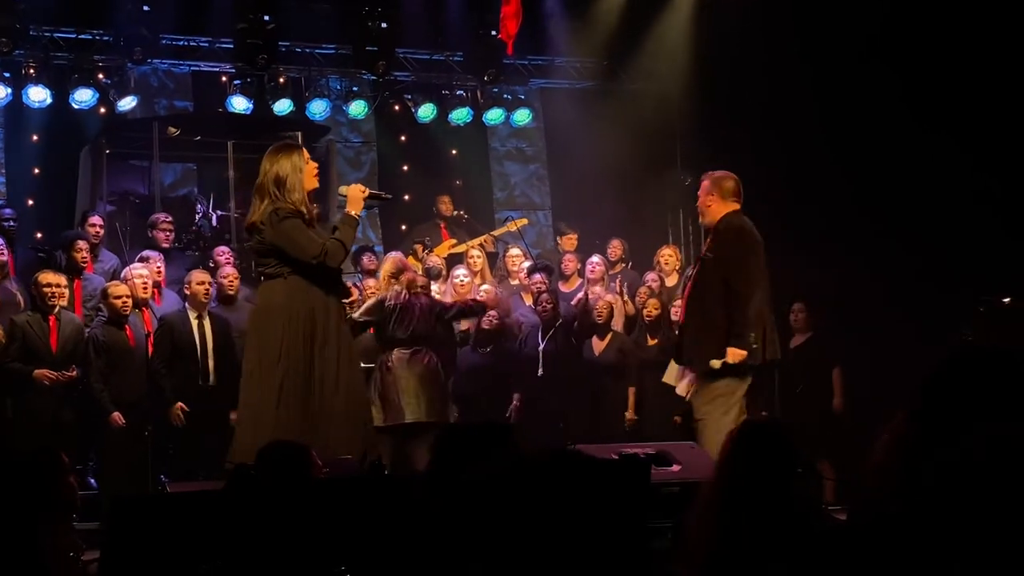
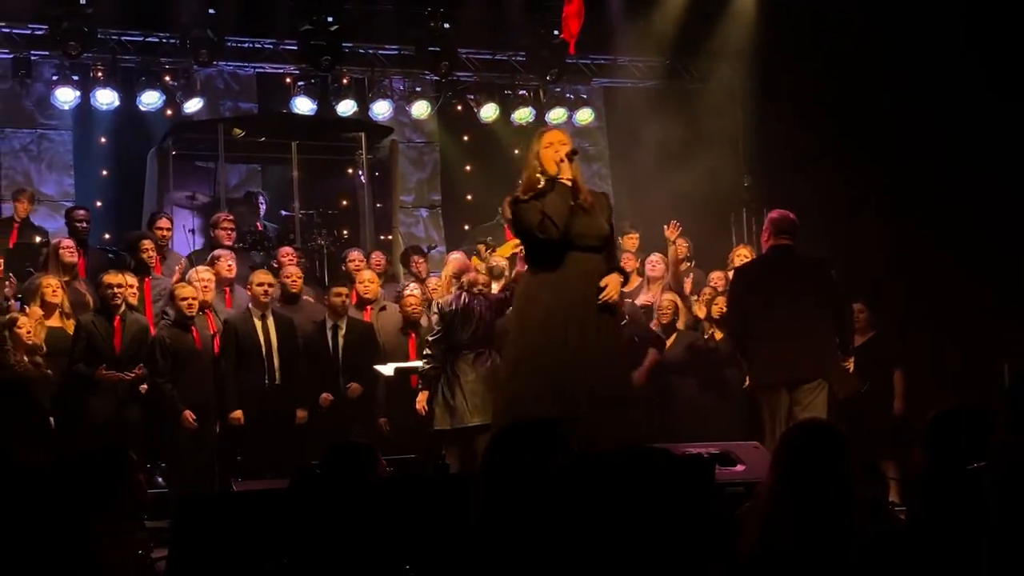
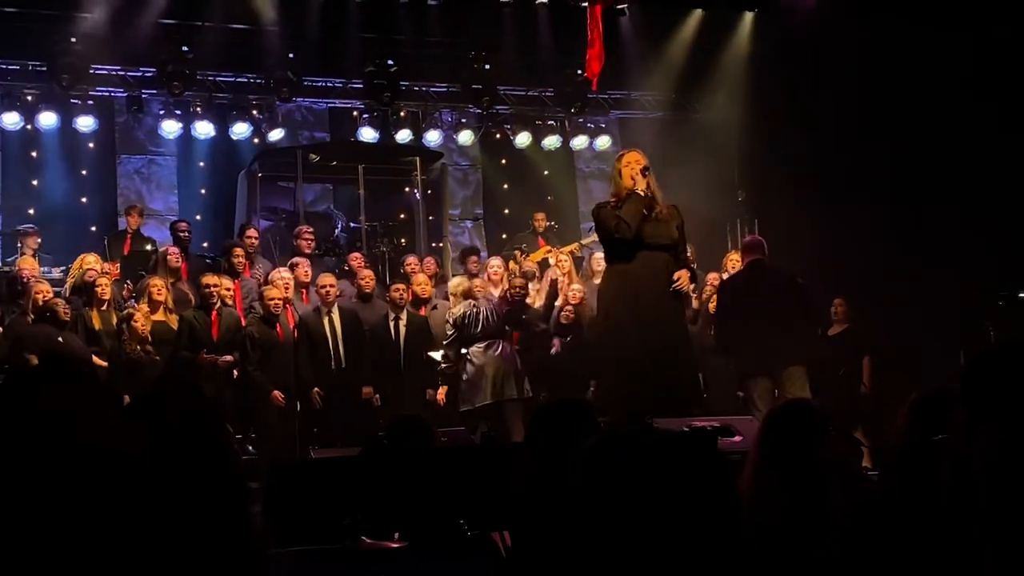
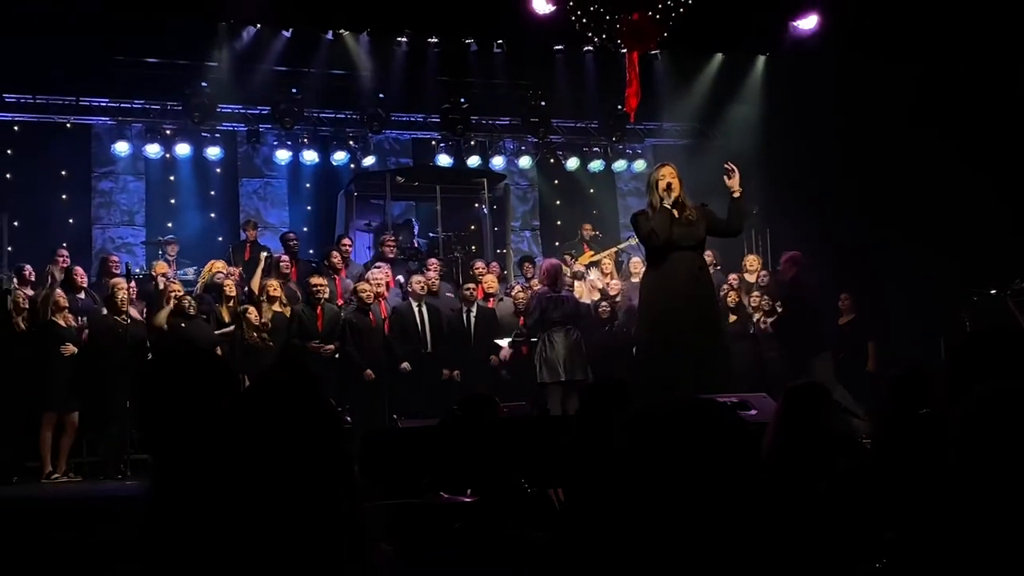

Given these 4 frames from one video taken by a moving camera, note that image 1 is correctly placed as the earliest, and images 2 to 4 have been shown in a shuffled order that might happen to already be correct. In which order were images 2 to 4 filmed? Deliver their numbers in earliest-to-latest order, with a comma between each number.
2, 3, 4
